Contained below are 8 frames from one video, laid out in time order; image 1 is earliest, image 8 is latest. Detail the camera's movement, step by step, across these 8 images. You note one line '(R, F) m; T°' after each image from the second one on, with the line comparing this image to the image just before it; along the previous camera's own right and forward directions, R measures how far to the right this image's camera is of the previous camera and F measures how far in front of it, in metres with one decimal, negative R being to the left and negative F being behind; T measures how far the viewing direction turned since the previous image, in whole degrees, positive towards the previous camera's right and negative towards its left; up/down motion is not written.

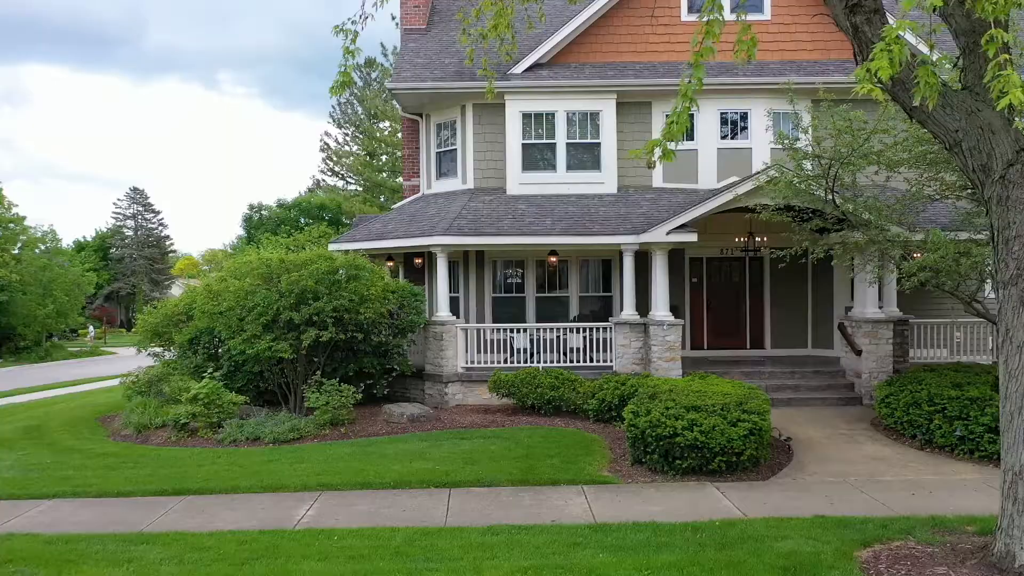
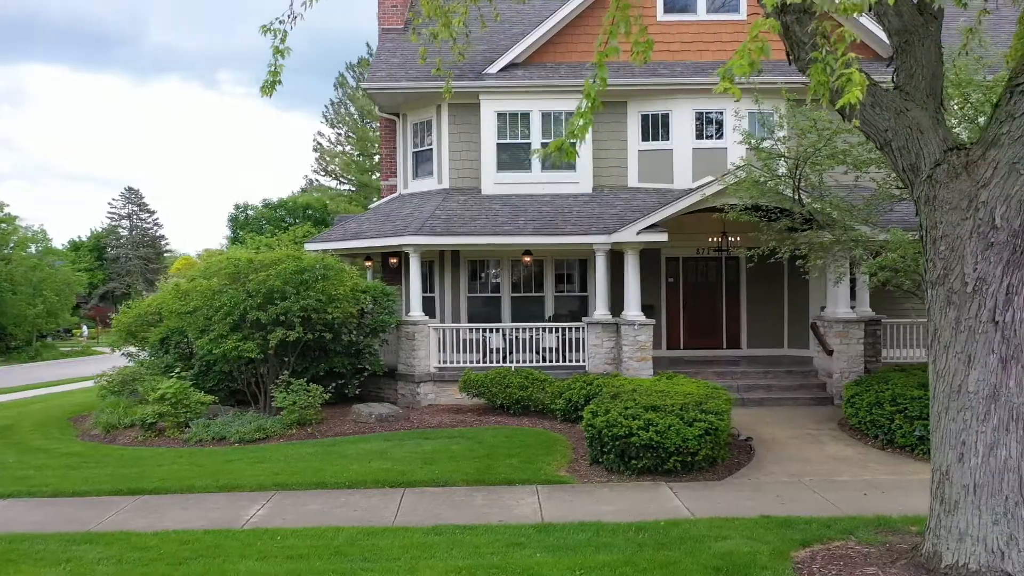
(+0.4, 0.0) m; 0°
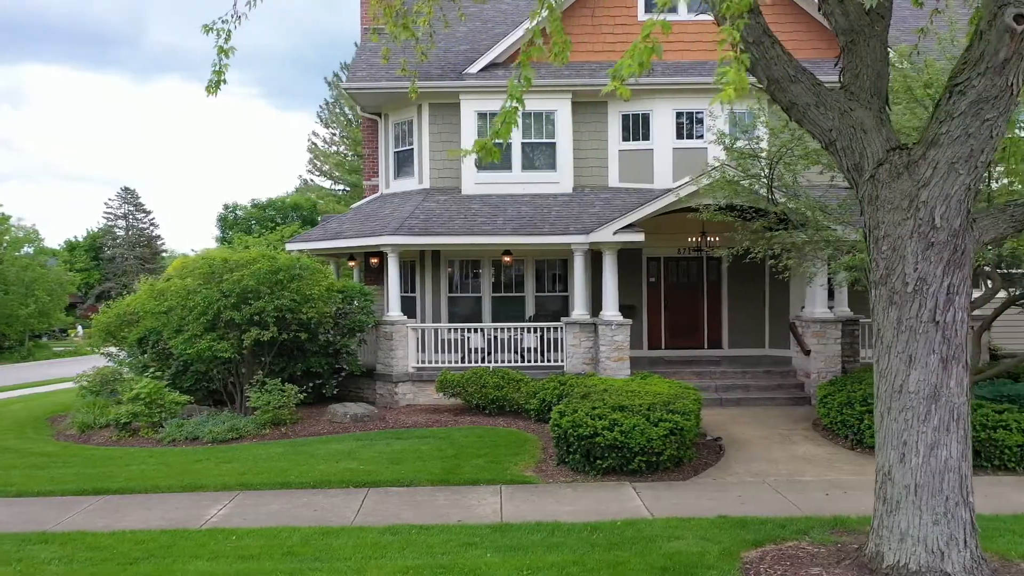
(+0.3, 0.0) m; 0°
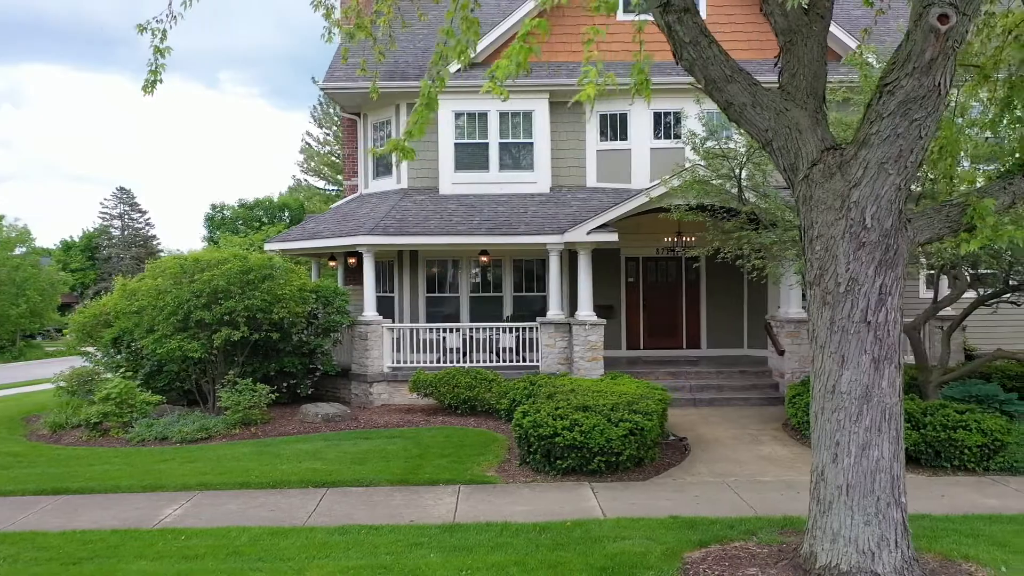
(+0.4, 0.0) m; 0°
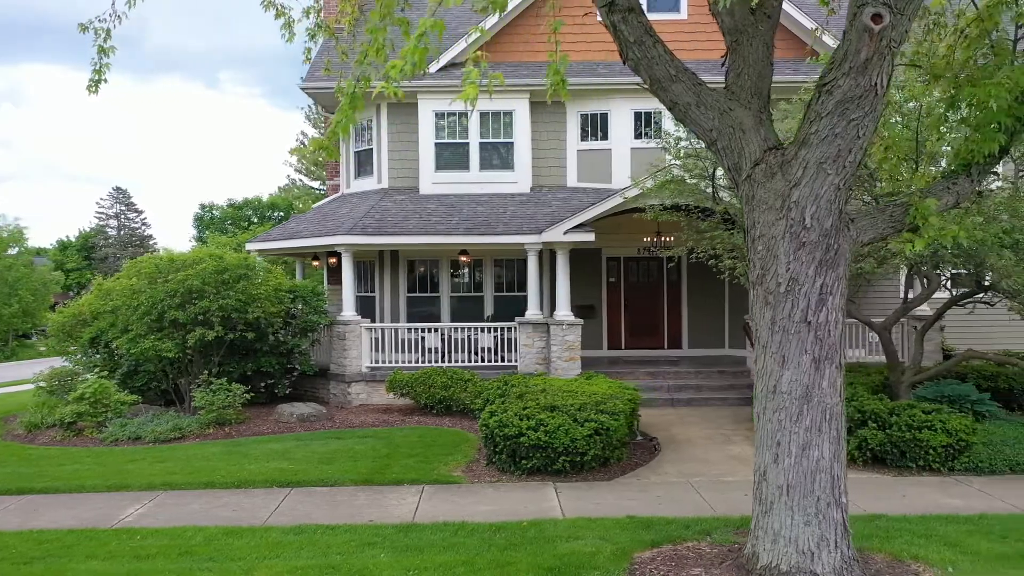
(+0.3, 0.0) m; 0°
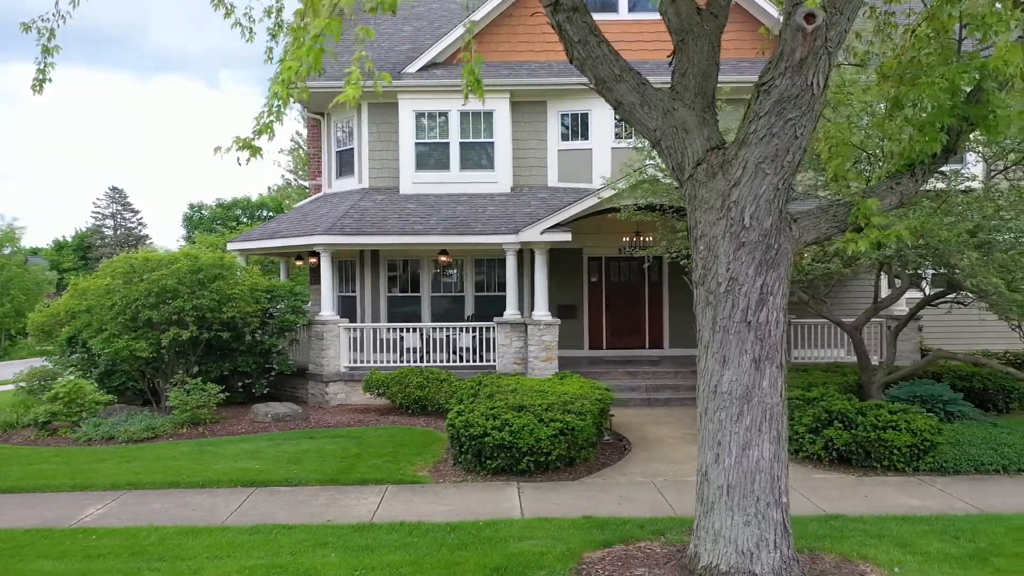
(+0.3, 0.0) m; 0°
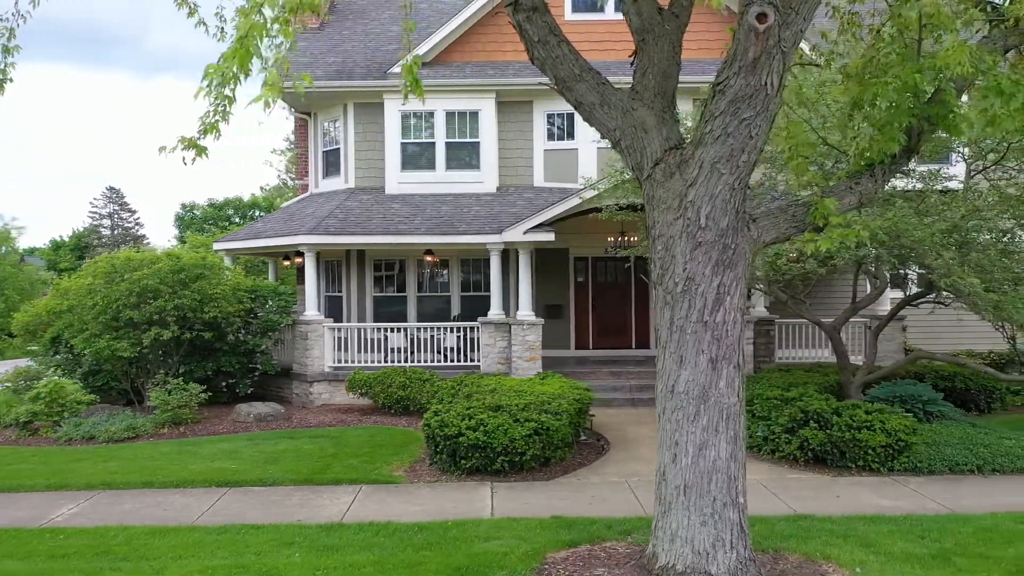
(+0.2, 0.0) m; 0°
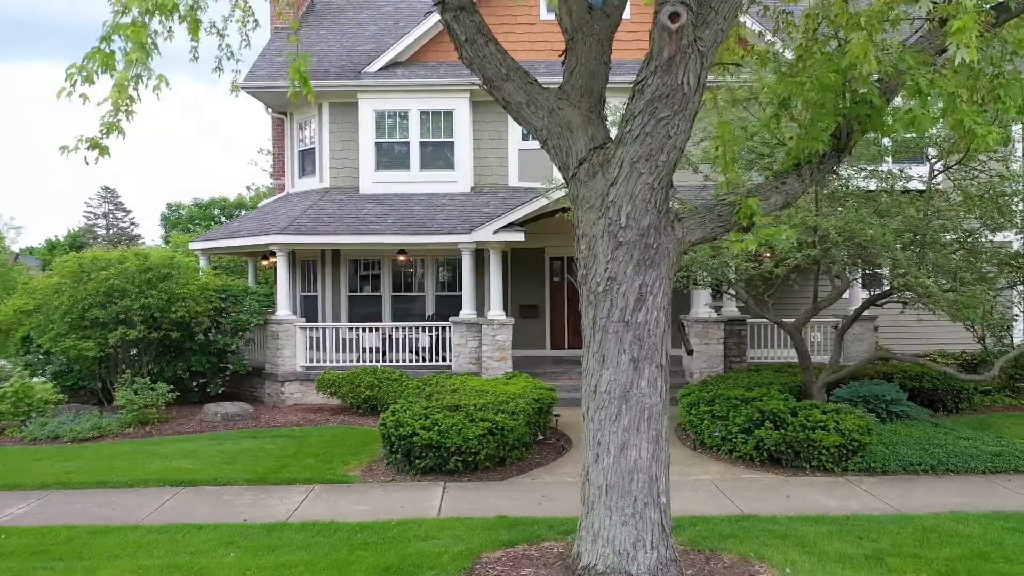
(+0.4, 0.0) m; 0°
